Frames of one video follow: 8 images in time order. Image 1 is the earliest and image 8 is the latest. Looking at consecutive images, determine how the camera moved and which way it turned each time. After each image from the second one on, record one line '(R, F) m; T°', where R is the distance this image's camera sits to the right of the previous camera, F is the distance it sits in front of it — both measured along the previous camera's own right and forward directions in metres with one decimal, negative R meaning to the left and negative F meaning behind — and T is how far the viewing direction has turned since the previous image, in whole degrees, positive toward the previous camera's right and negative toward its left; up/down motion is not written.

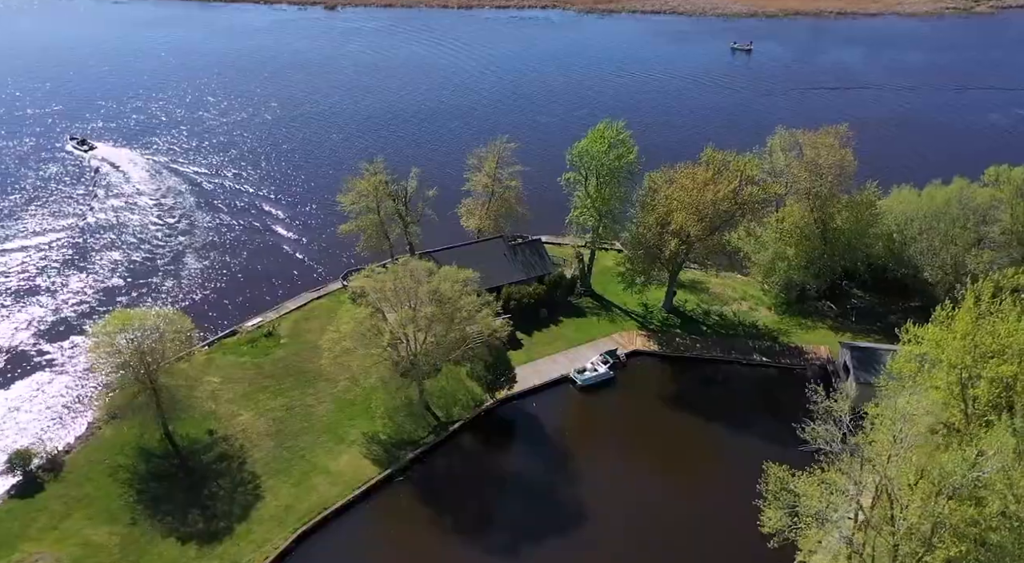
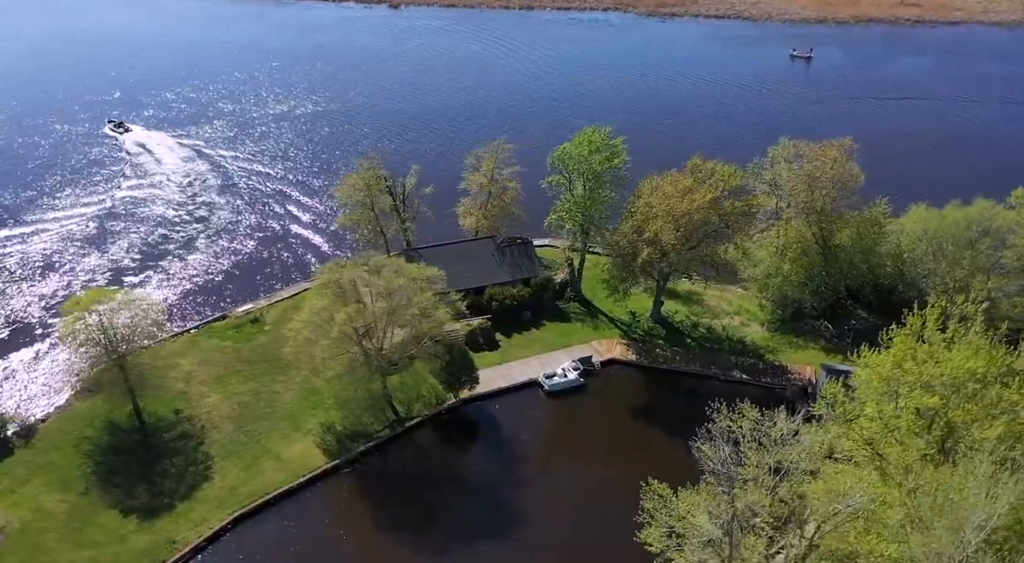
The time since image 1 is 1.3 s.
(+5.8, +0.5) m; -5°
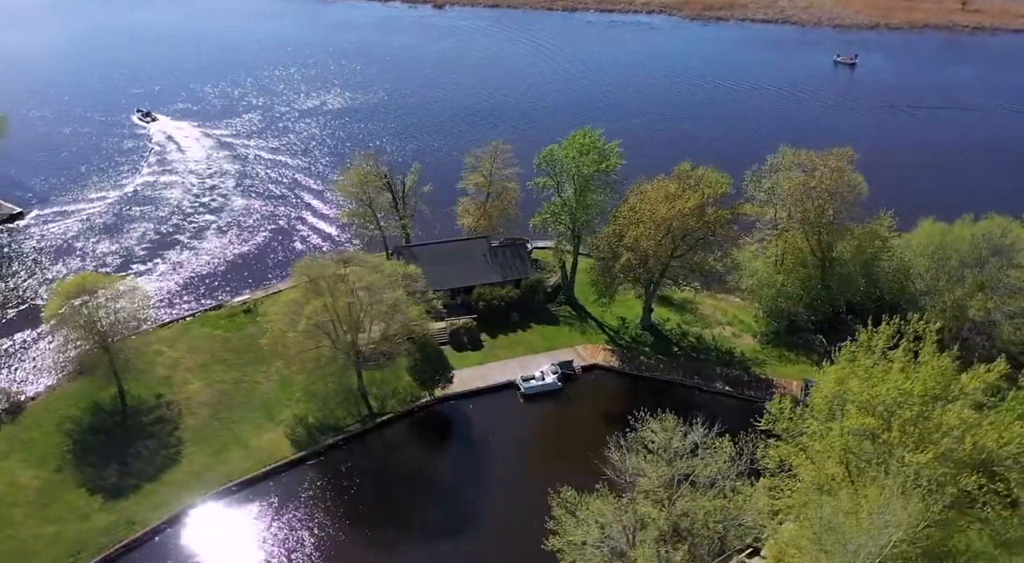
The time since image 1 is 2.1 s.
(+4.0, +0.3) m; -4°
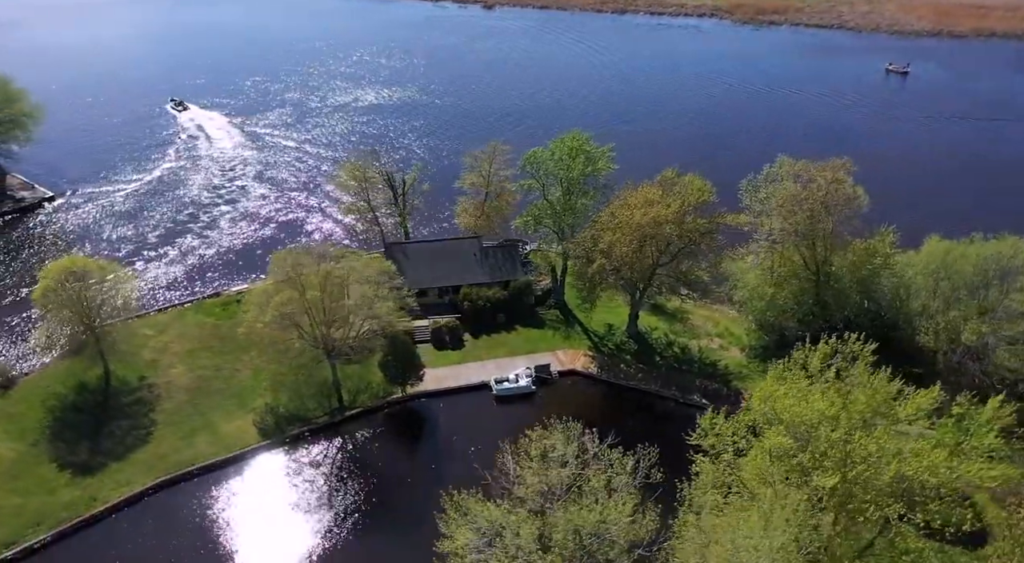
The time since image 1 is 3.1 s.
(+4.6, +0.3) m; -4°
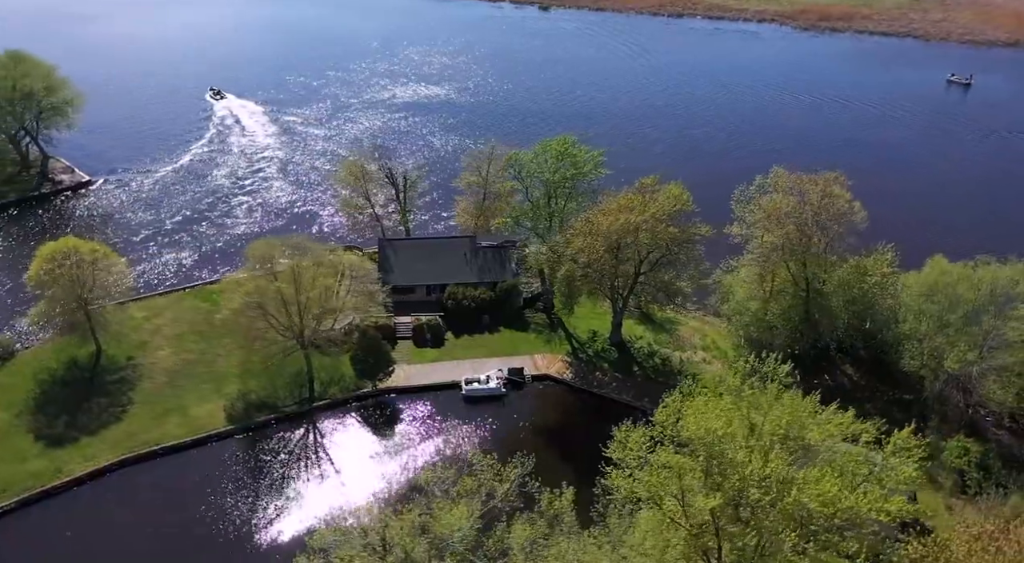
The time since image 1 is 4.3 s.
(+5.1, +0.3) m; -5°
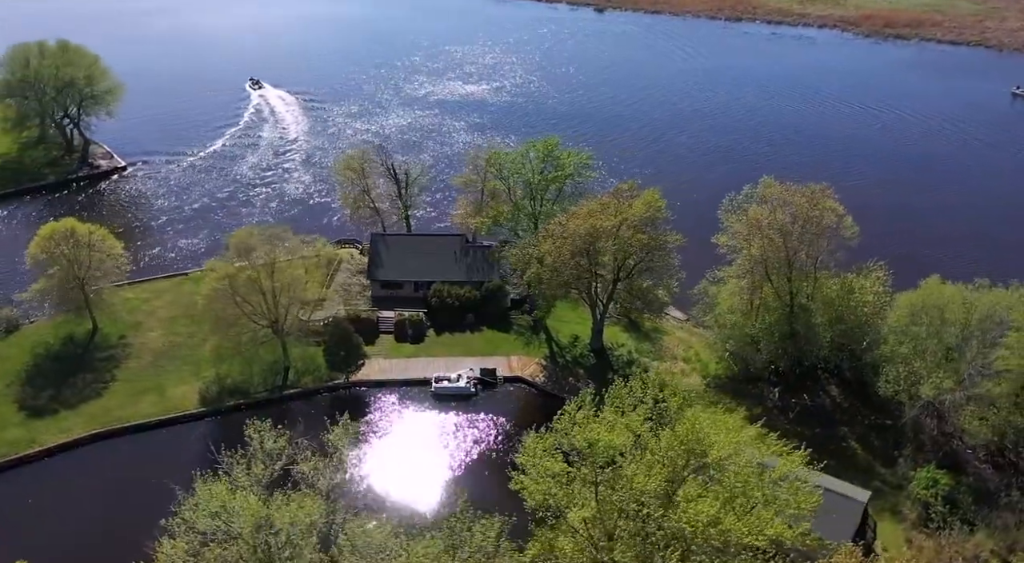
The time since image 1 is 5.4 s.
(+5.1, +0.3) m; -5°
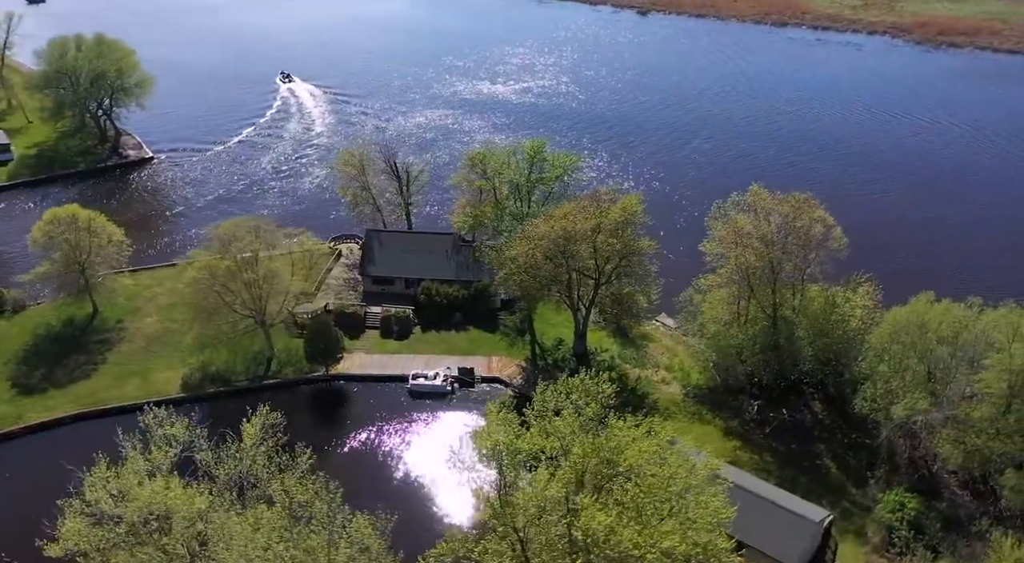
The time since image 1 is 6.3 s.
(+4.0, +0.1) m; -4°
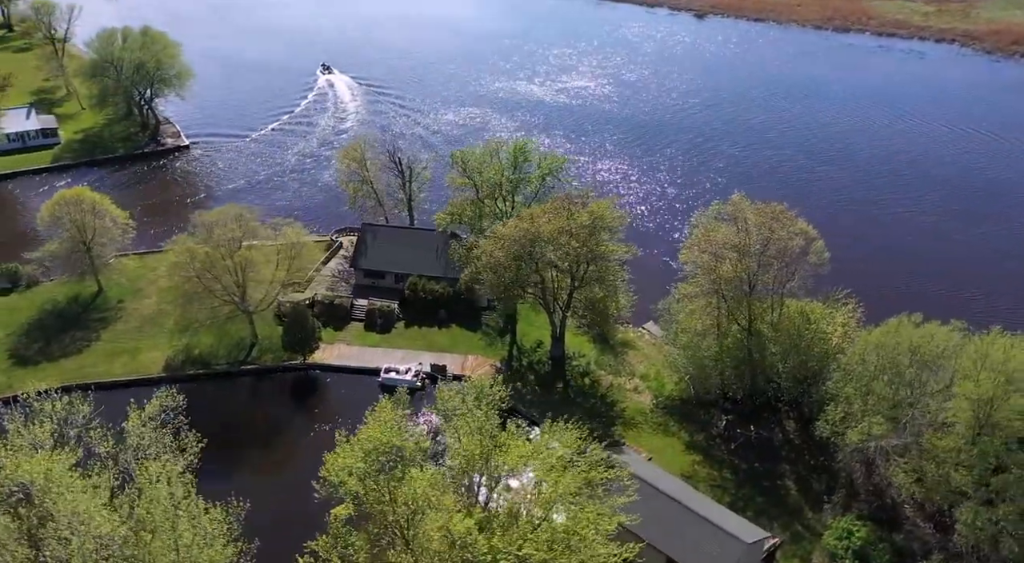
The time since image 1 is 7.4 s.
(+5.2, +0.2) m; -5°
